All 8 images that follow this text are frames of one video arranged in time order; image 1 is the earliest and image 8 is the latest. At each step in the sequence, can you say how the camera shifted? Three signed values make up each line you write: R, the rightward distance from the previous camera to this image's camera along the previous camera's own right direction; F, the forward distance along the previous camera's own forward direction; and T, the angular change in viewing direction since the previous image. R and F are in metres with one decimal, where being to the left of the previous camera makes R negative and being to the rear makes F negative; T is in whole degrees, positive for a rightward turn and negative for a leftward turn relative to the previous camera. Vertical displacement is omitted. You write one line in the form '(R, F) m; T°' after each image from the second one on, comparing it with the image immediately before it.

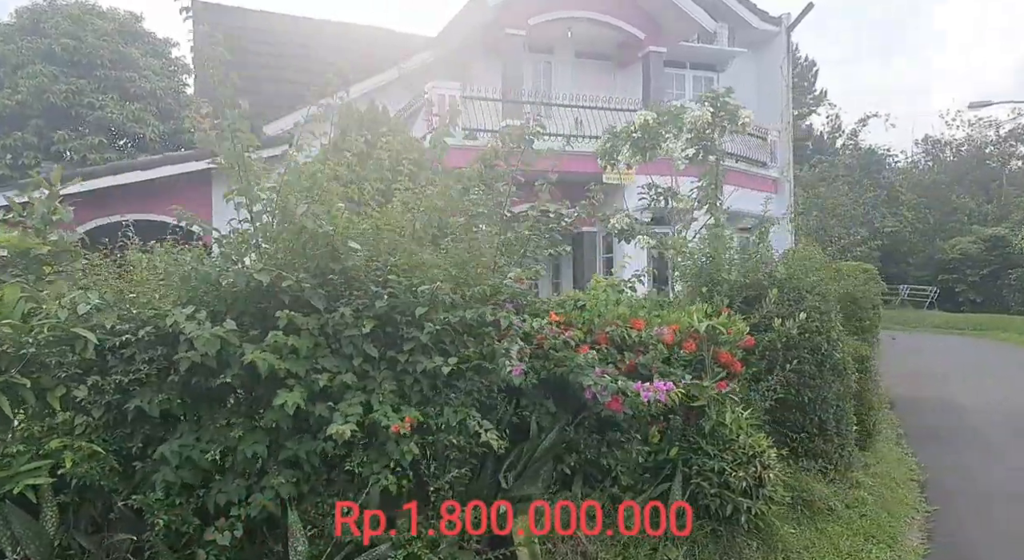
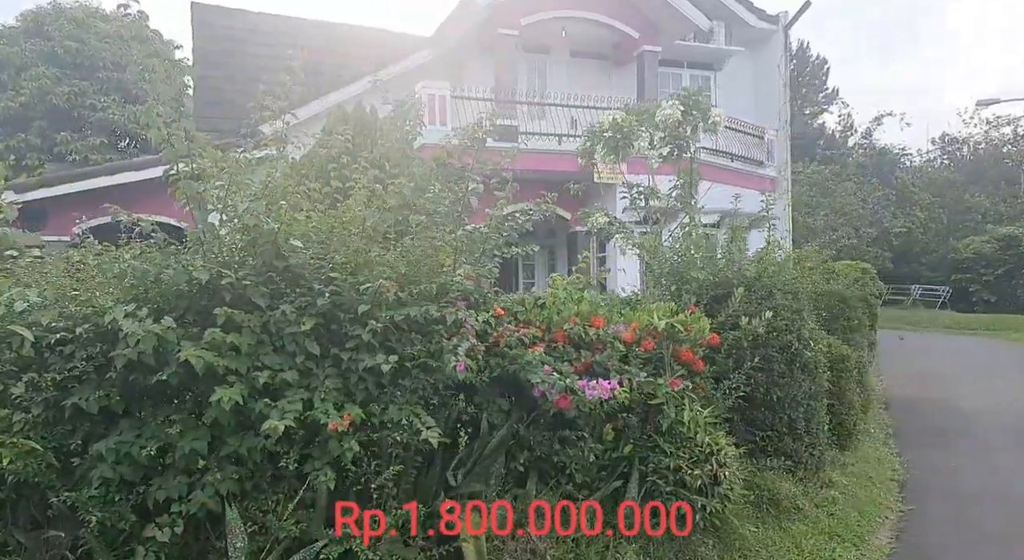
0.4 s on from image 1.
(+0.3, 0.0) m; -1°
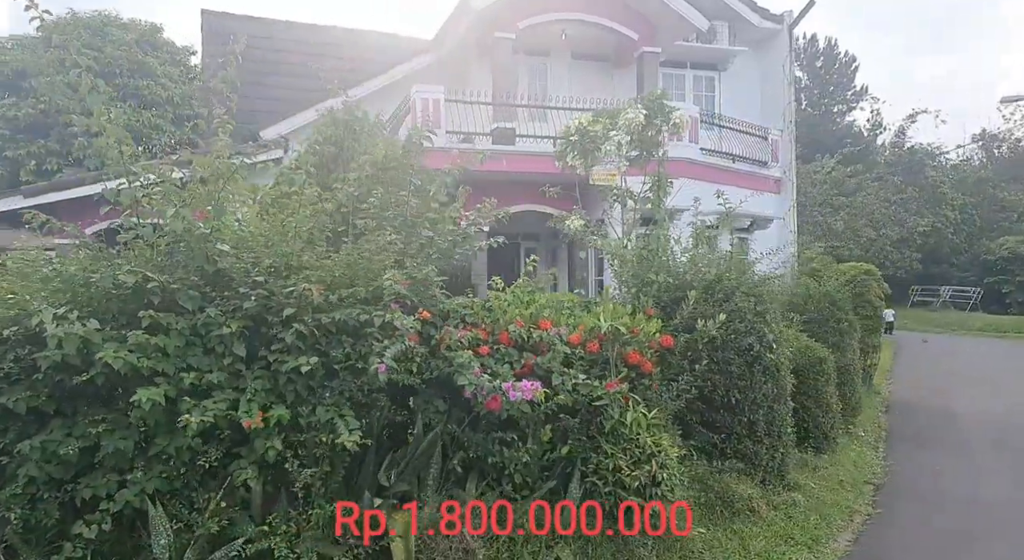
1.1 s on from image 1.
(+0.5, -0.1) m; -2°
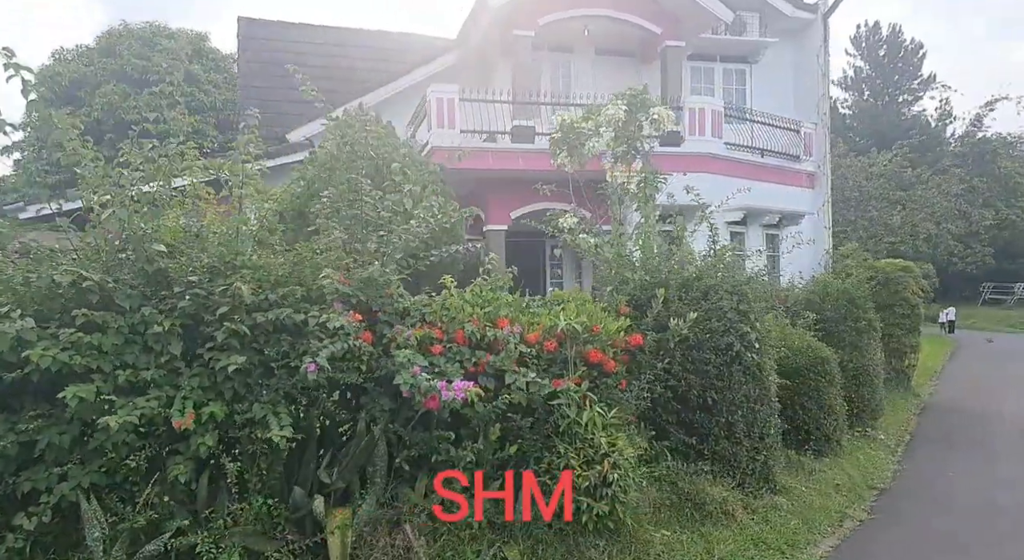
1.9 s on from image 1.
(+0.6, 0.0) m; -4°
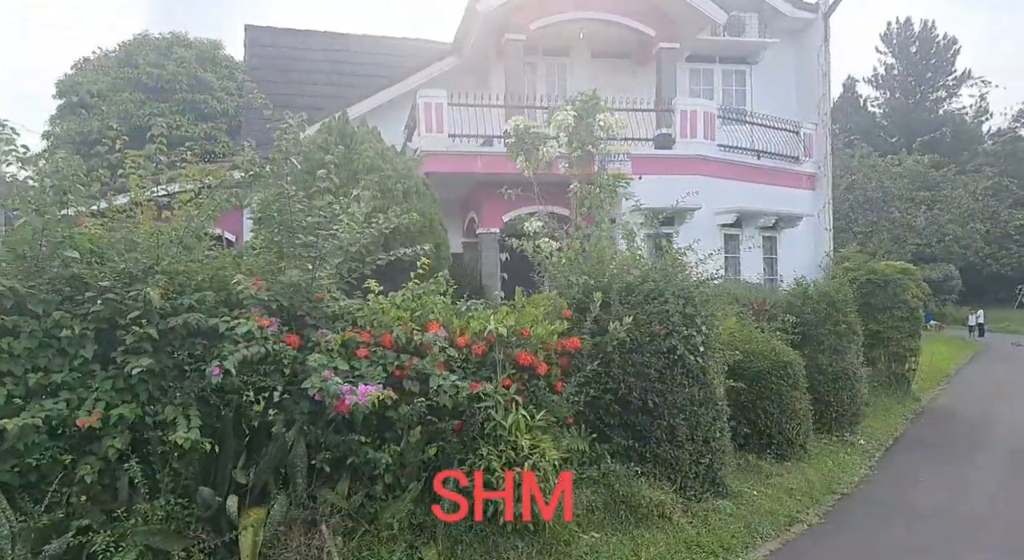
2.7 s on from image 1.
(+0.6, 0.0) m; -2°
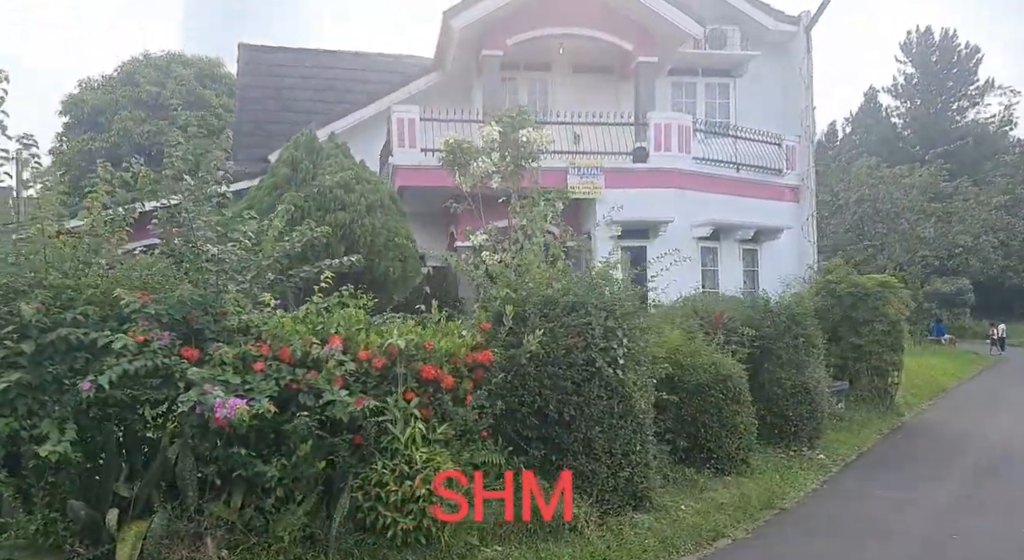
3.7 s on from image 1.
(+0.8, 0.0) m; -1°
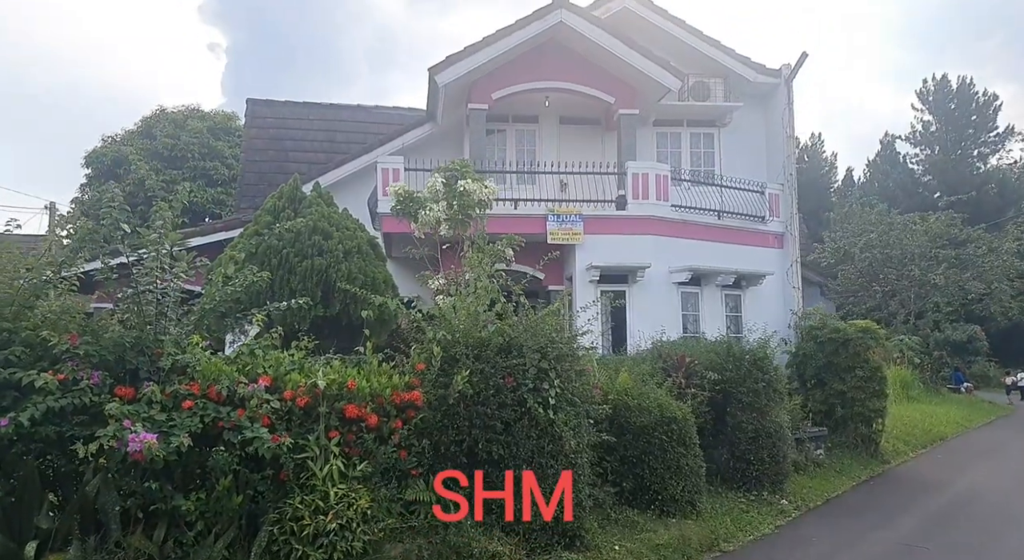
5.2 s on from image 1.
(+0.7, -0.2) m; -1°
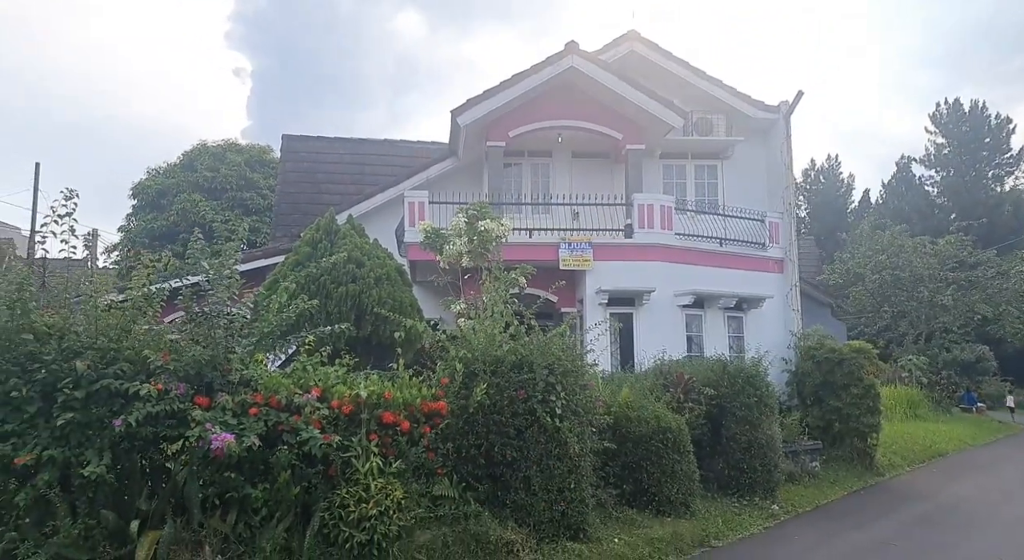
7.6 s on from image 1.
(0.0, -0.9) m; -1°
